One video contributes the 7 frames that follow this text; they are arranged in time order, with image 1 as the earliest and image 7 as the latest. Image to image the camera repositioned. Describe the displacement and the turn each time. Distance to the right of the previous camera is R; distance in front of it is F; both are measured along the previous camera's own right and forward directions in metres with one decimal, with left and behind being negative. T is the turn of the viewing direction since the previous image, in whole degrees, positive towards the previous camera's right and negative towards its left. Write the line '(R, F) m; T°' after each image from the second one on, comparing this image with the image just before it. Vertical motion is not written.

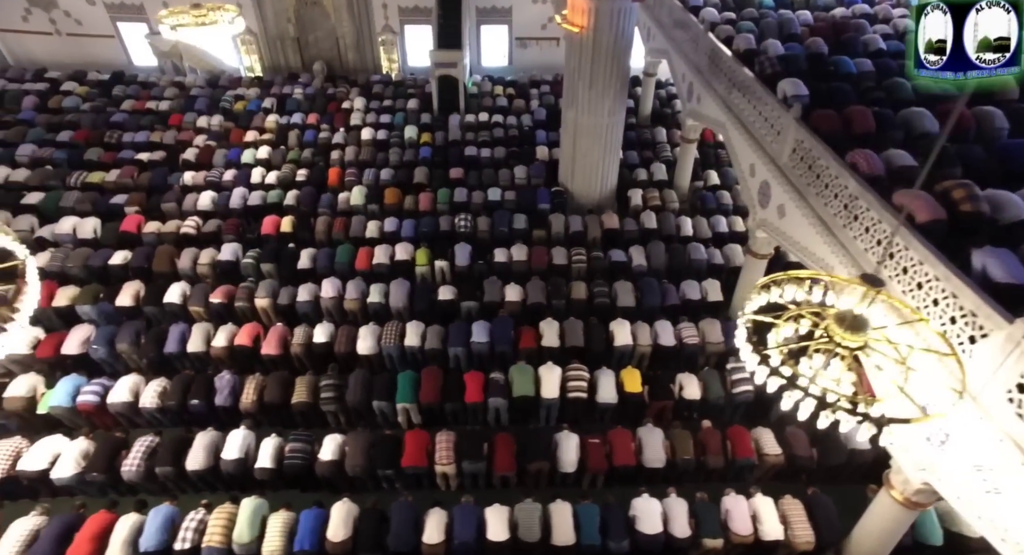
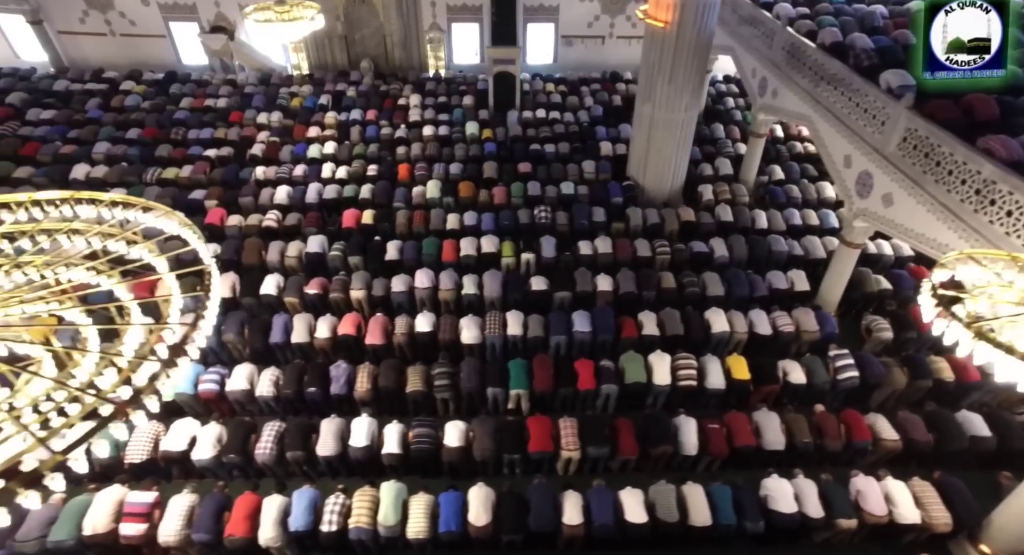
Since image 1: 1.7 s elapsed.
(-1.1, -0.1) m; 0°
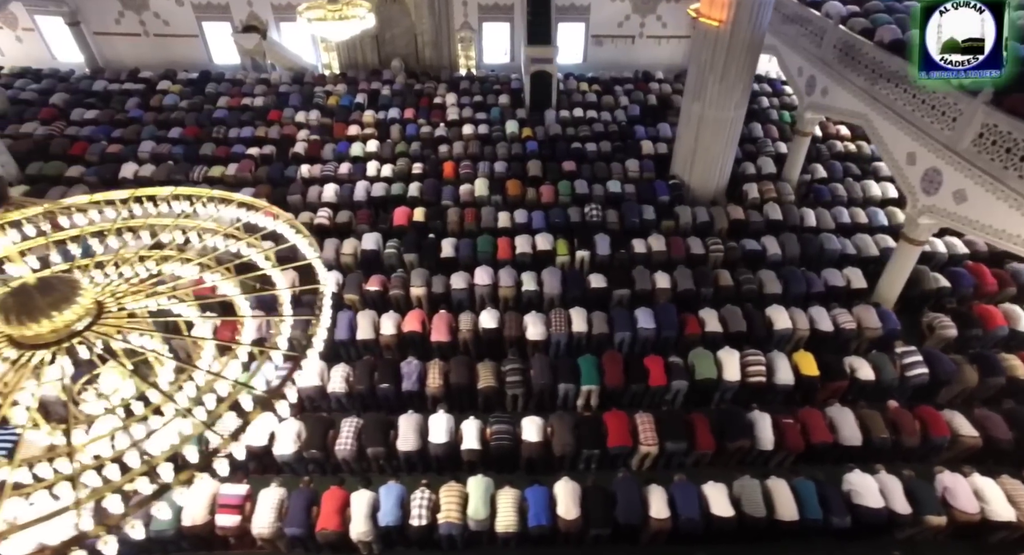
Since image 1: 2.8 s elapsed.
(-0.7, 0.0) m; 0°
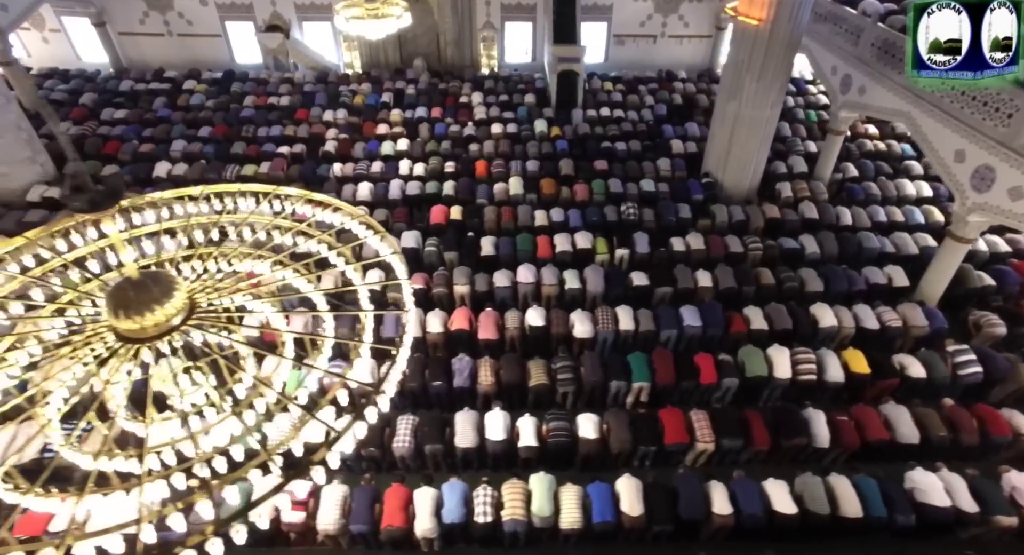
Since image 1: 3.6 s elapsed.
(-0.5, 0.0) m; 0°
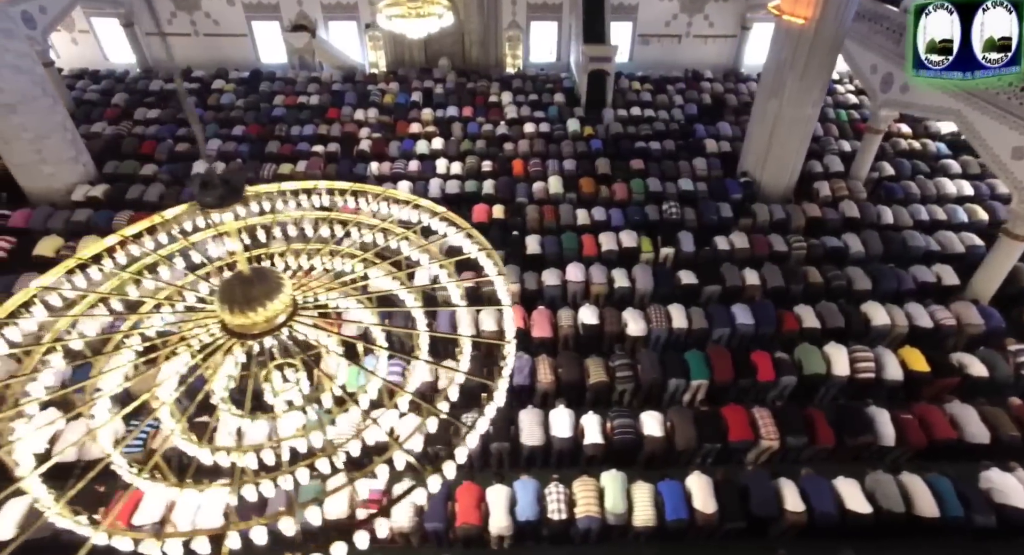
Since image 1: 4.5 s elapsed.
(-0.6, 0.0) m; 0°
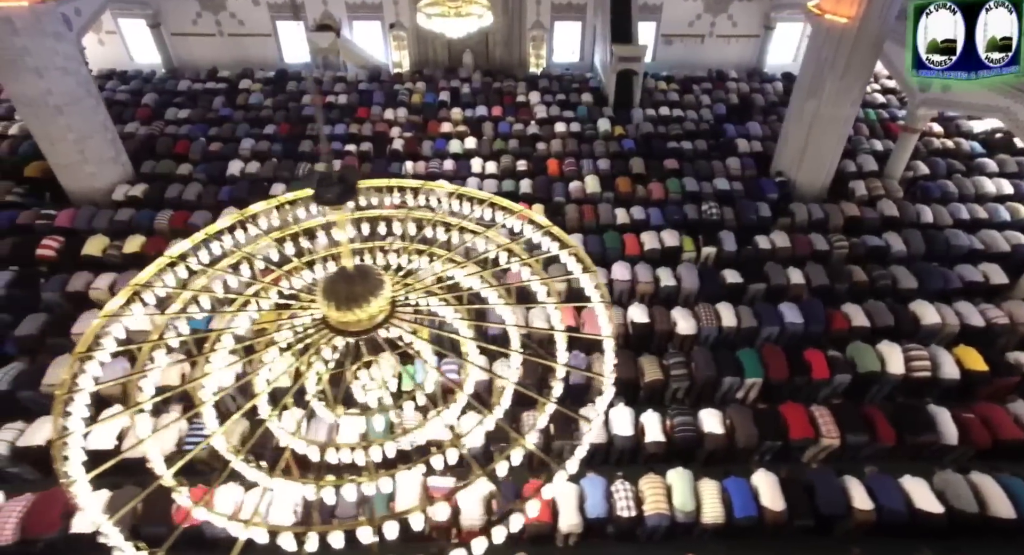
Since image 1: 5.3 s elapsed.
(-0.5, 0.0) m; 0°
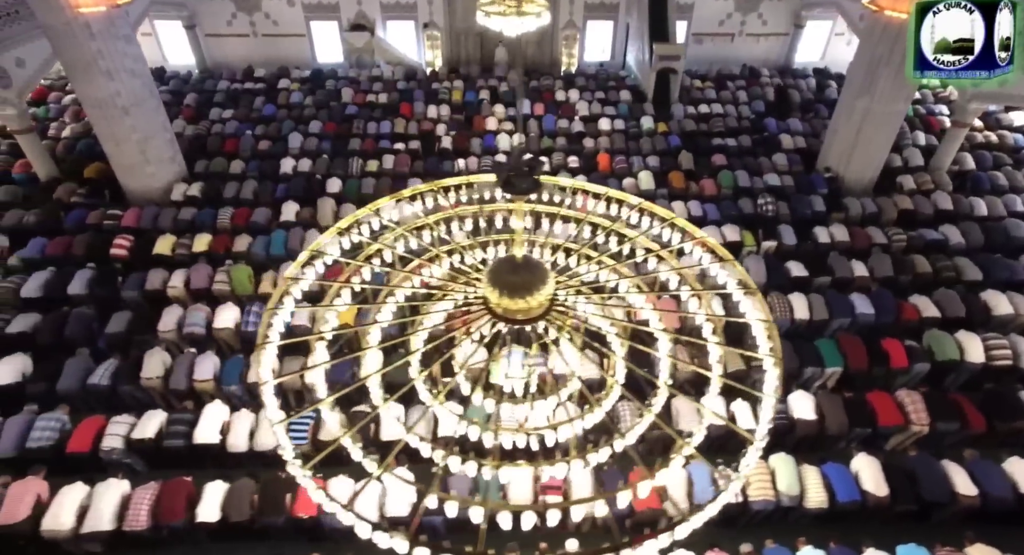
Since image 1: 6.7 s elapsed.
(-0.9, -0.1) m; 0°
